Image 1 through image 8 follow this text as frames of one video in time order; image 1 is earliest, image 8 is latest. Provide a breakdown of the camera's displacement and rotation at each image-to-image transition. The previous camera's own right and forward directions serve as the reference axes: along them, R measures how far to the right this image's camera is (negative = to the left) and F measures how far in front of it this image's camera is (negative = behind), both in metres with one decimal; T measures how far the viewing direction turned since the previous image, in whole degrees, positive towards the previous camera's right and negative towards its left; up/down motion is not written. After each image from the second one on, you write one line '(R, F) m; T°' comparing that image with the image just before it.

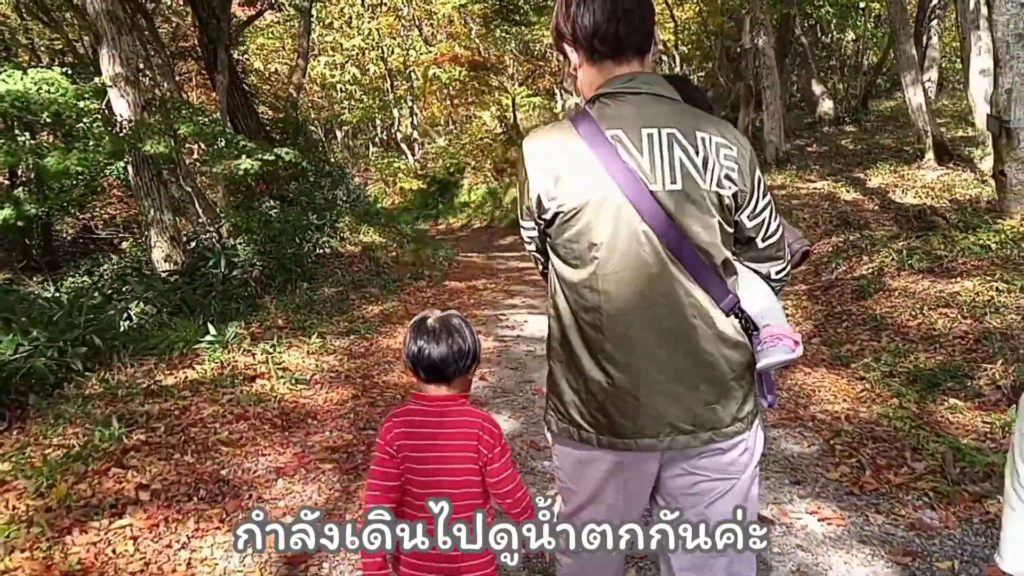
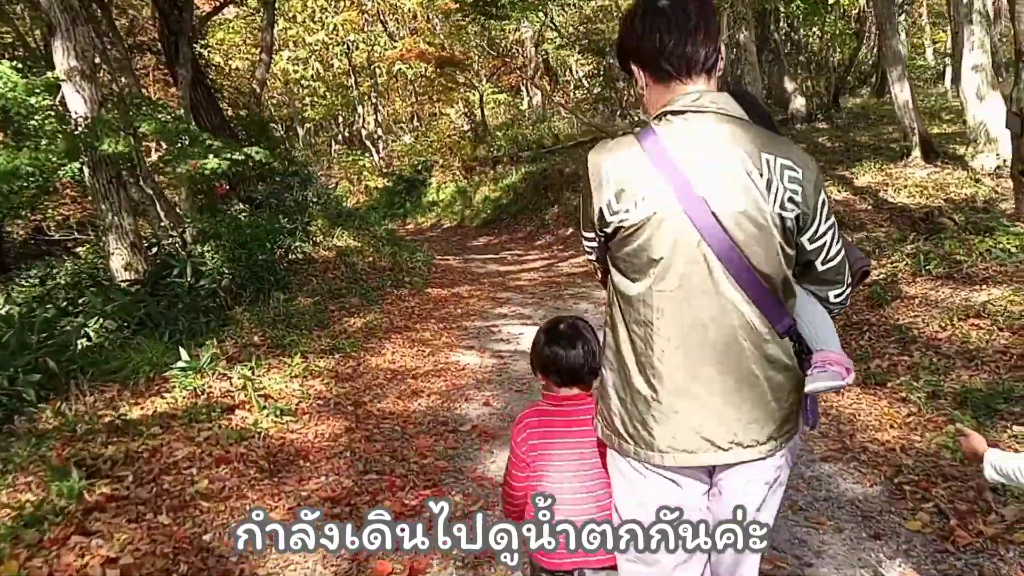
(-0.2, +0.5) m; +2°
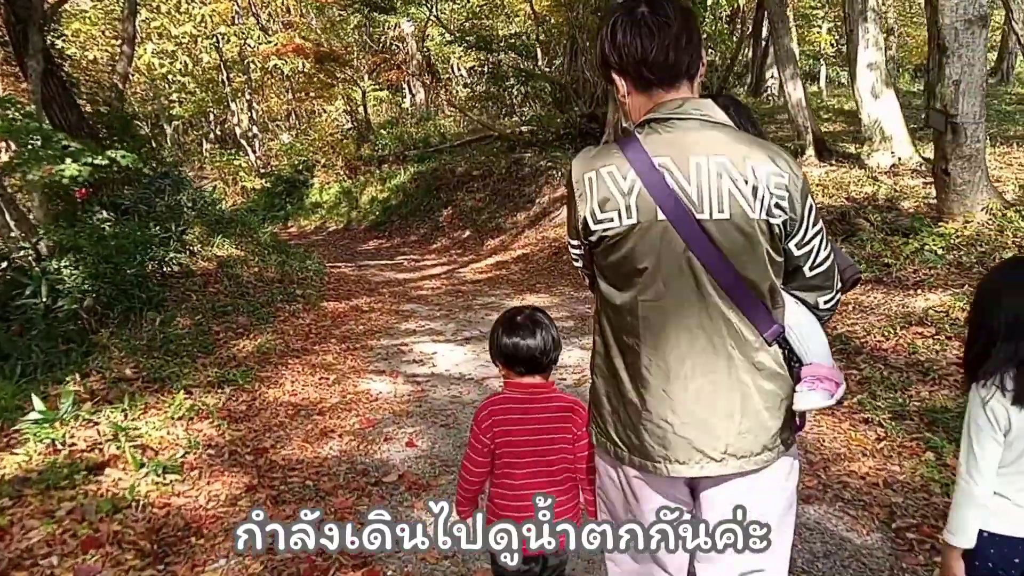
(-0.2, +0.6) m; +8°
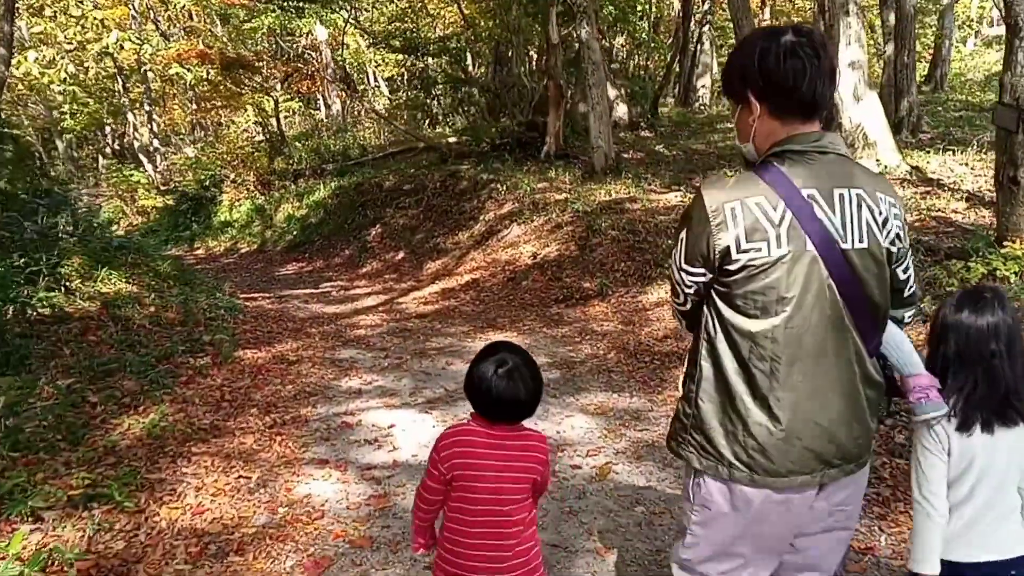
(-0.3, +1.5) m; +5°
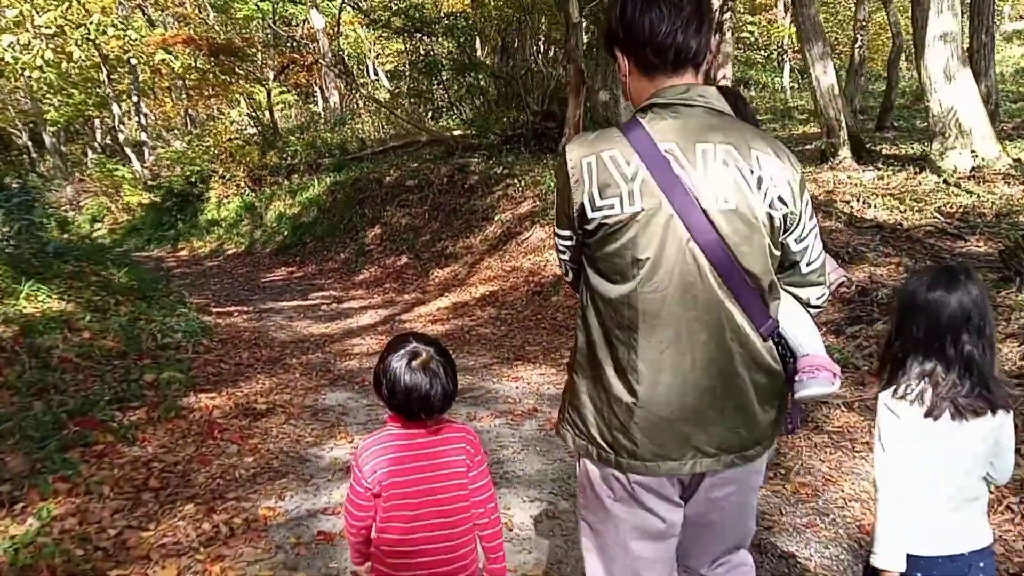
(-0.2, +1.6) m; 0°
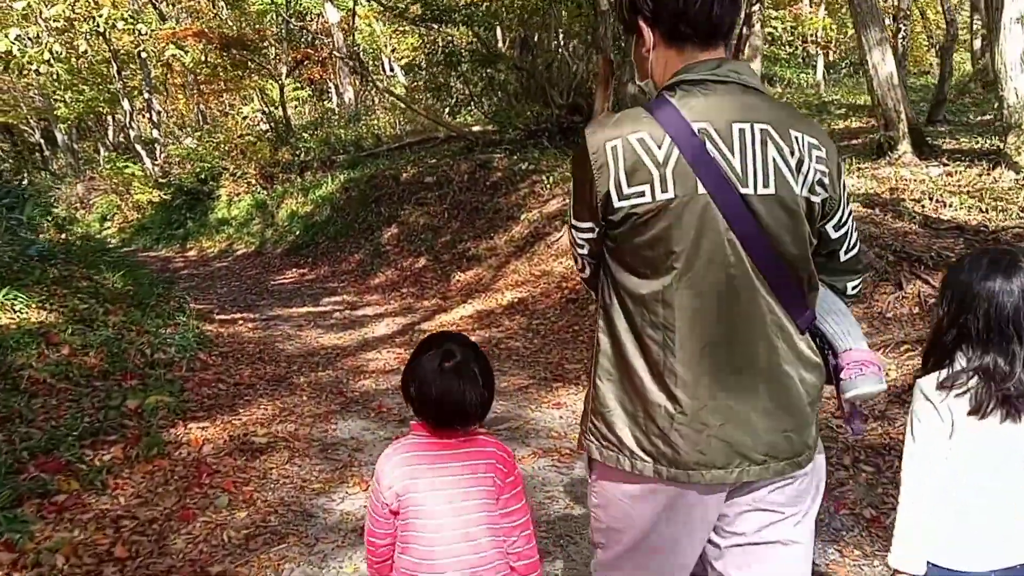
(-0.1, +0.7) m; -1°
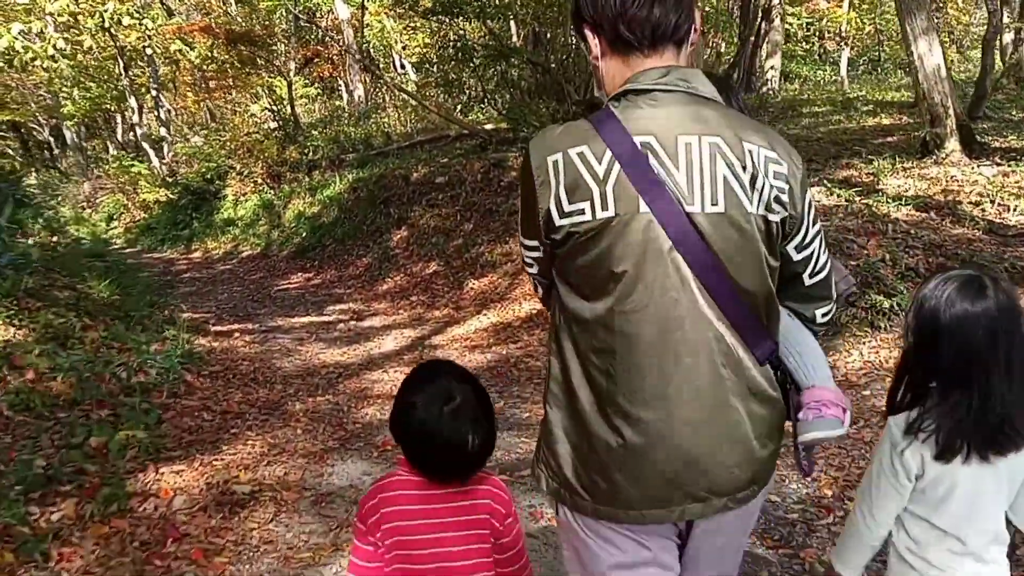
(-0.1, +0.6) m; -1°
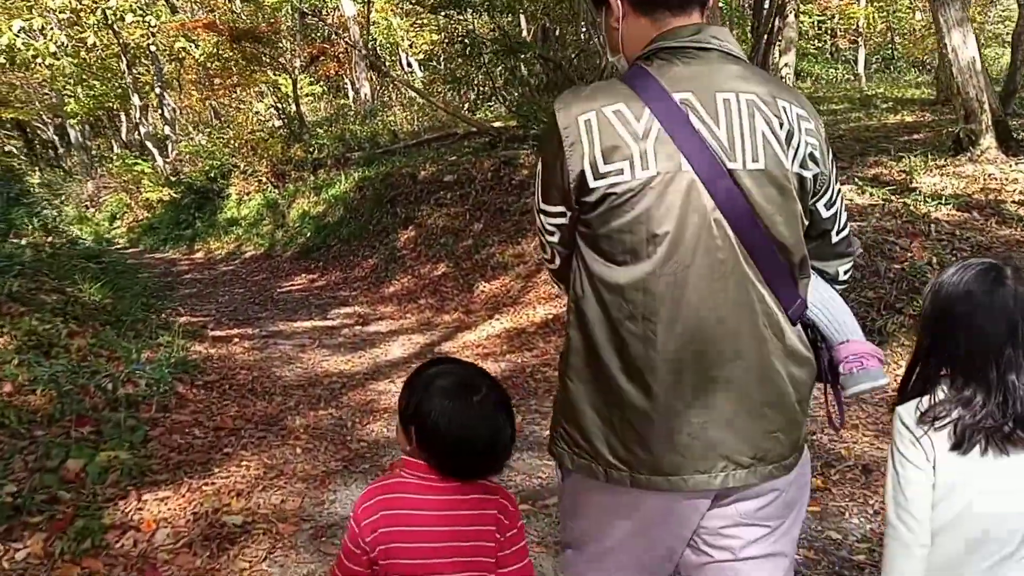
(-0.1, +0.4) m; 0°
